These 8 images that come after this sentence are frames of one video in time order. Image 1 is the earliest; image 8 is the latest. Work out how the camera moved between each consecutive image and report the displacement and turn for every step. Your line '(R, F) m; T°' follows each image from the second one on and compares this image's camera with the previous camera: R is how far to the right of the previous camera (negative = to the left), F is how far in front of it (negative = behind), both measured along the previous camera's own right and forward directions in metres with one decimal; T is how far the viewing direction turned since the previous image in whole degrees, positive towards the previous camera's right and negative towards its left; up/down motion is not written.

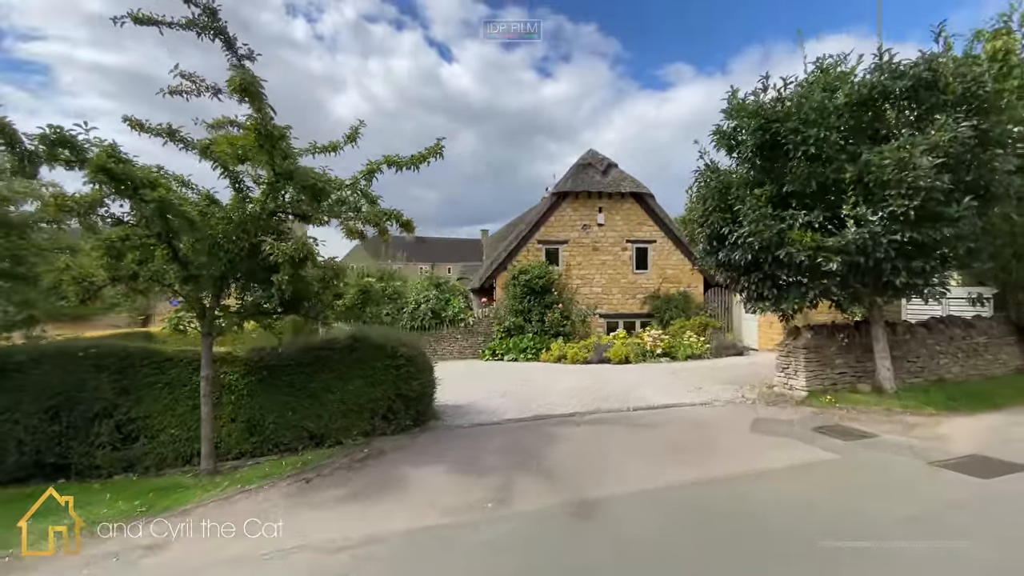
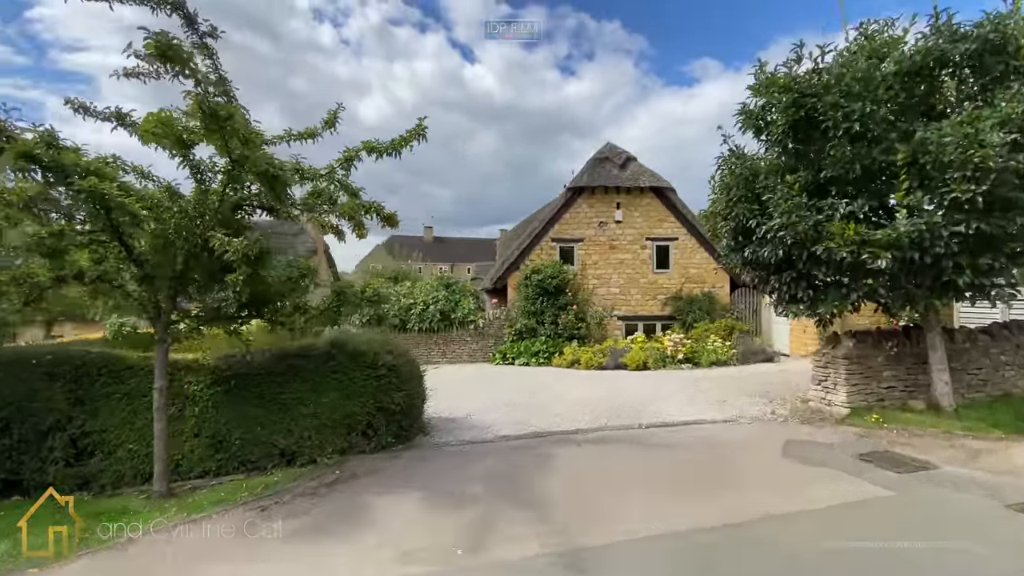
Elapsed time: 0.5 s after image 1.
(+0.5, +0.9) m; -3°
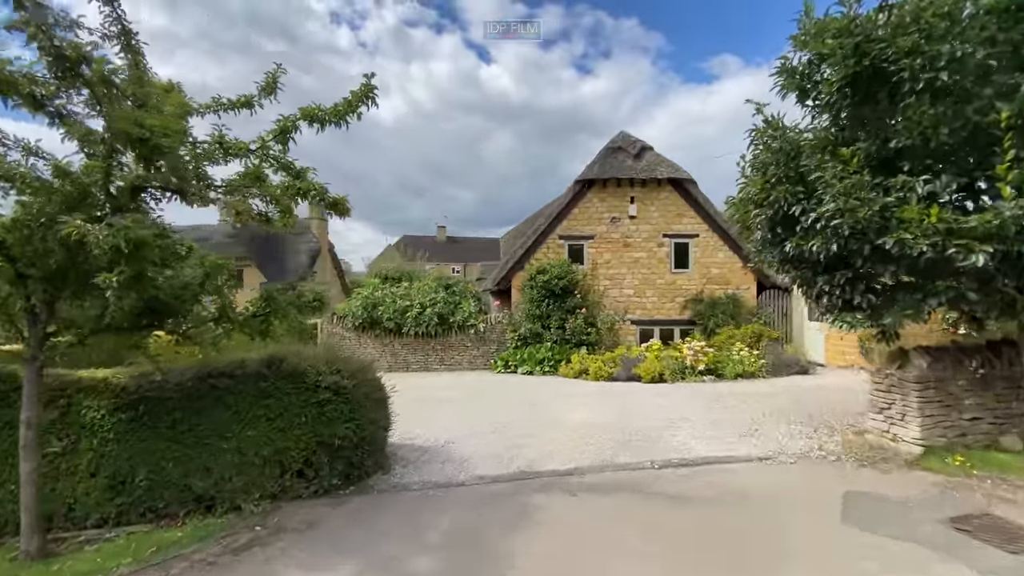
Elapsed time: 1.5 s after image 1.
(+0.5, +1.5) m; -2°
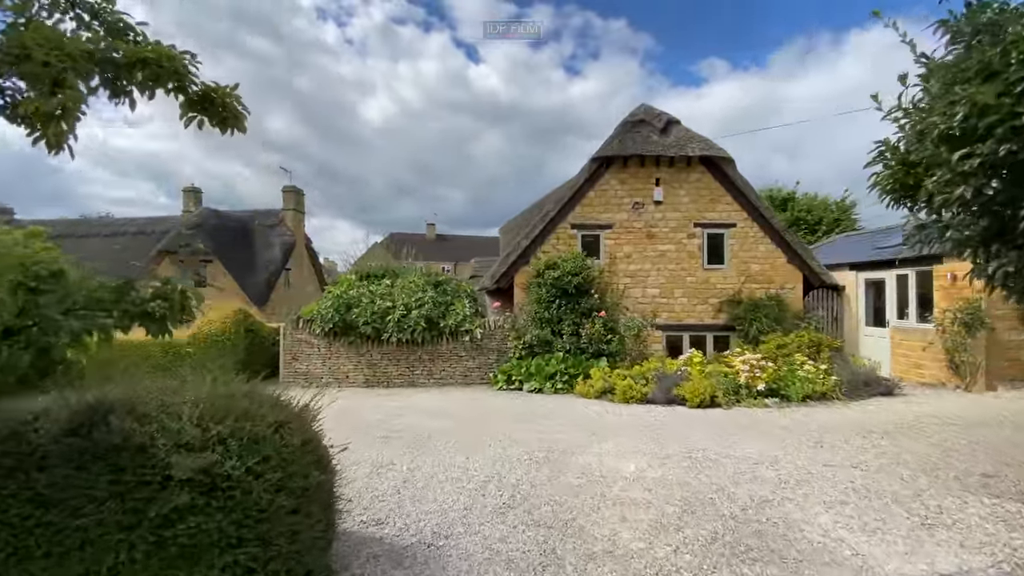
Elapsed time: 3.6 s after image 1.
(-0.4, +2.9) m; +1°
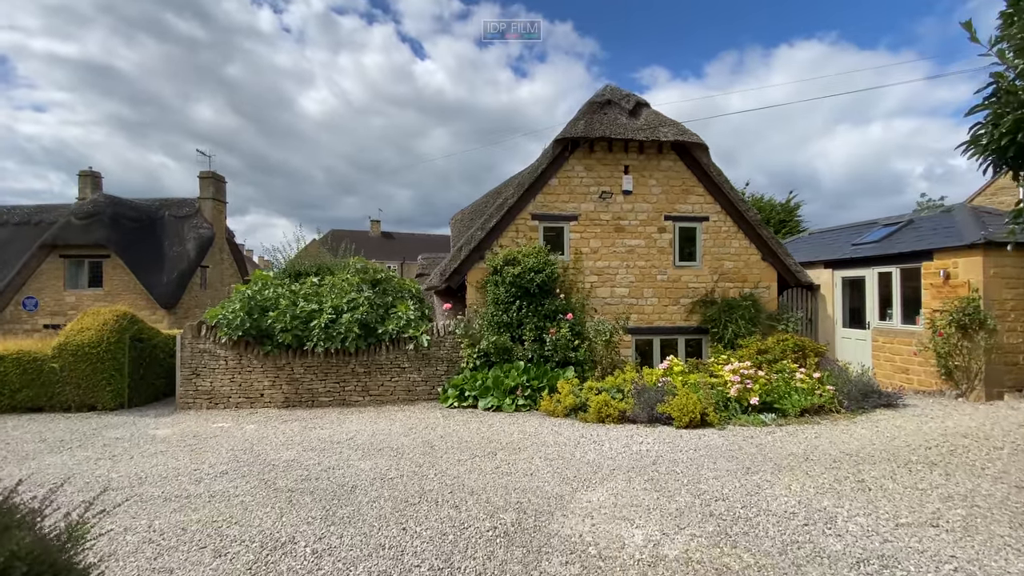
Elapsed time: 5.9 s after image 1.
(-0.1, +2.0) m; +6°
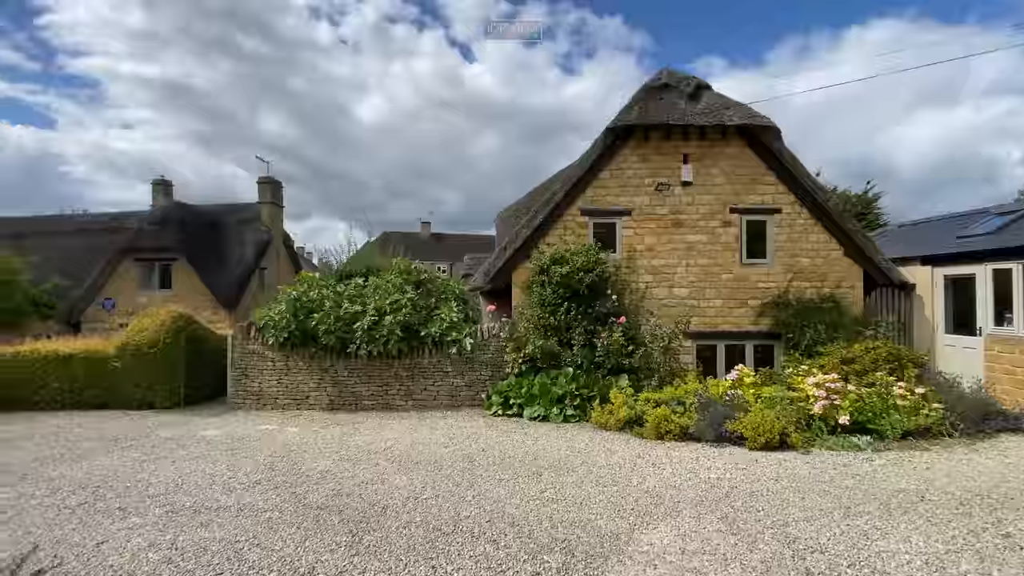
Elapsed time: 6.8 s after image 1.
(0.0, +0.7) m; -6°
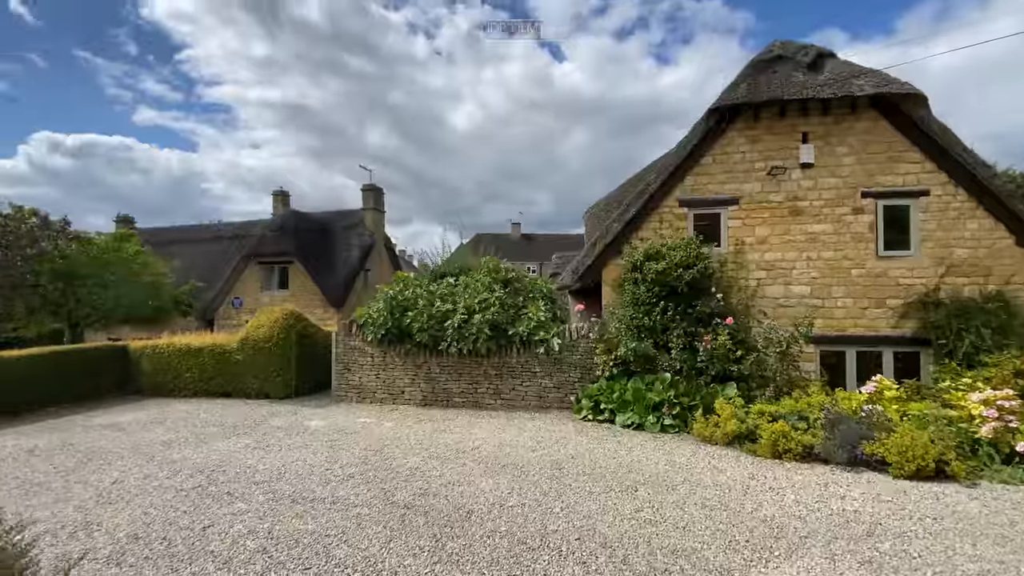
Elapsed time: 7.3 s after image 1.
(0.0, +0.4) m; -11°
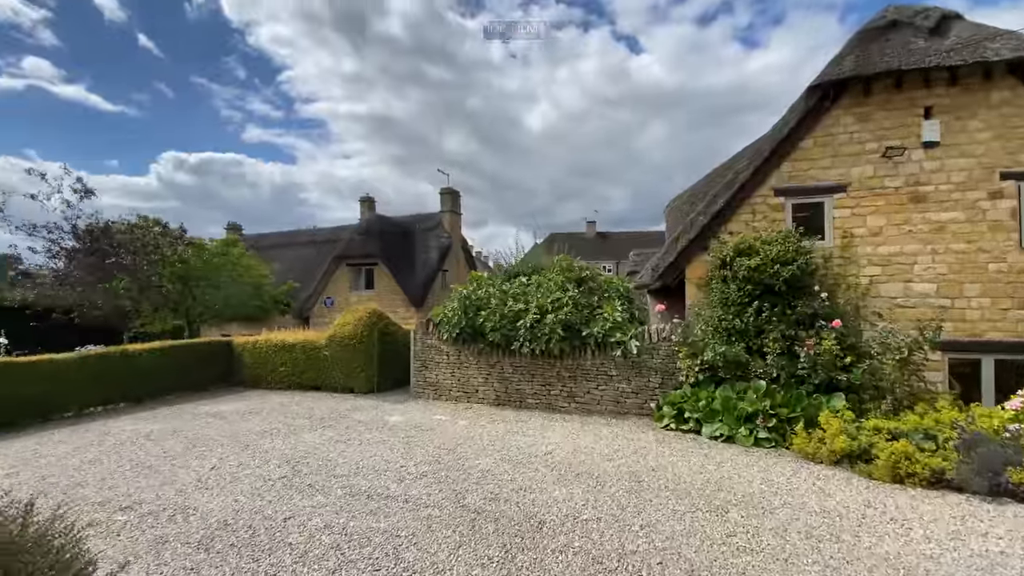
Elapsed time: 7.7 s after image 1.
(0.0, +0.3) m; -9°
